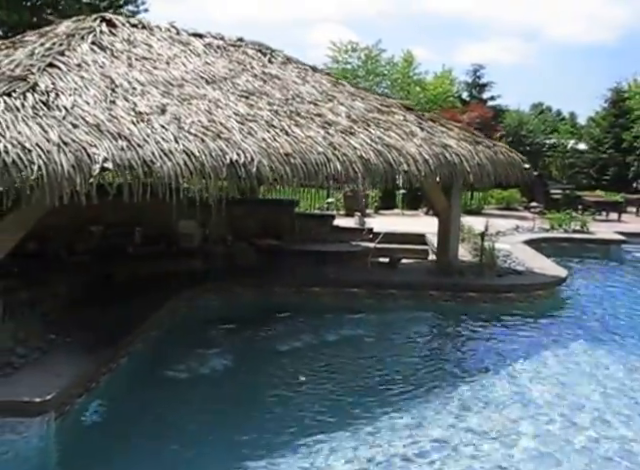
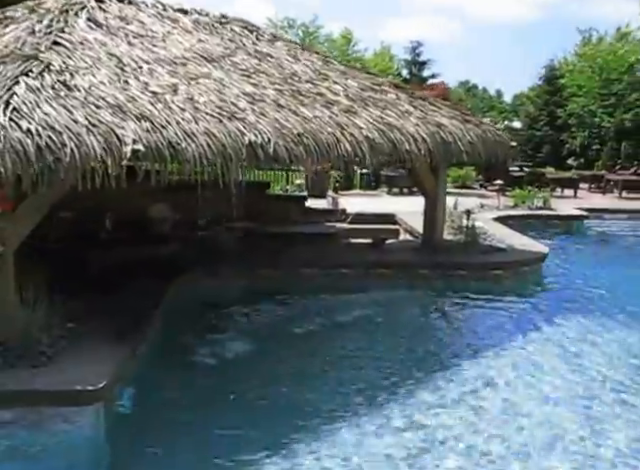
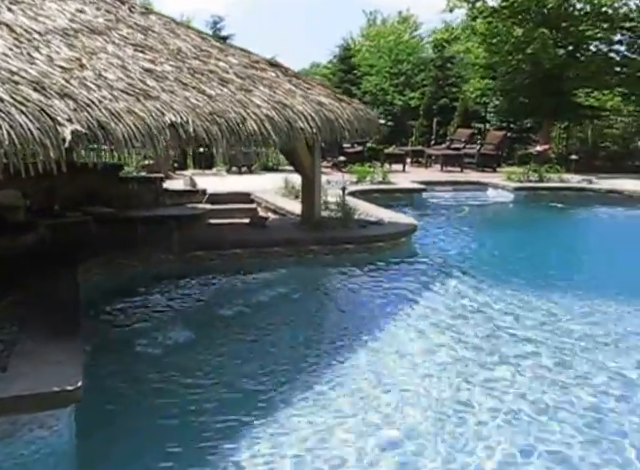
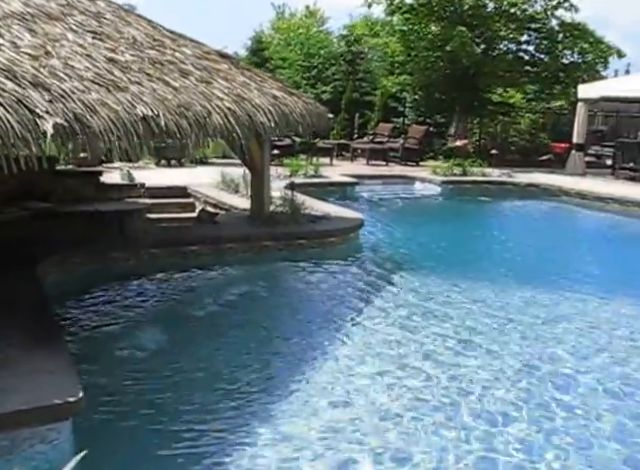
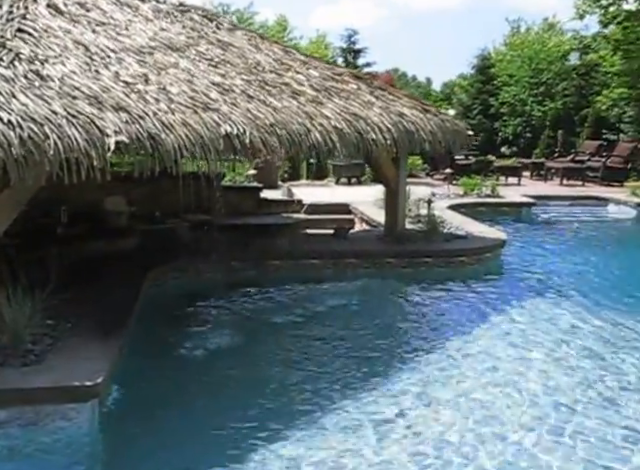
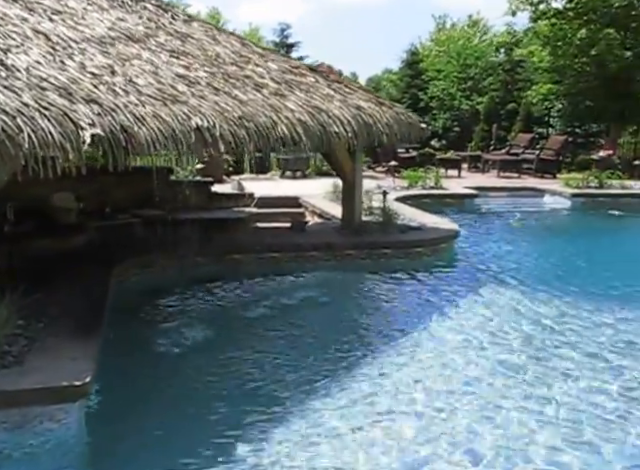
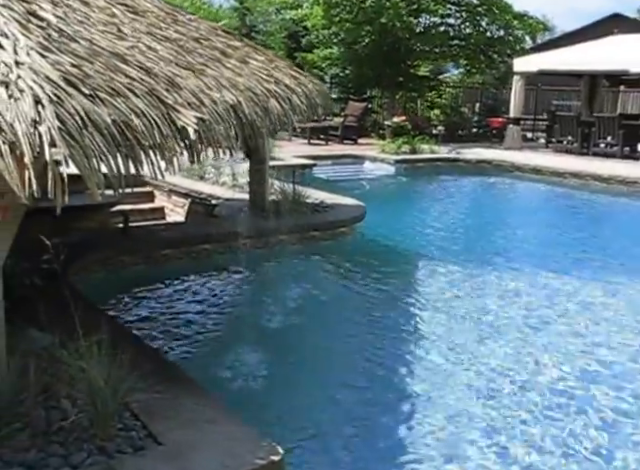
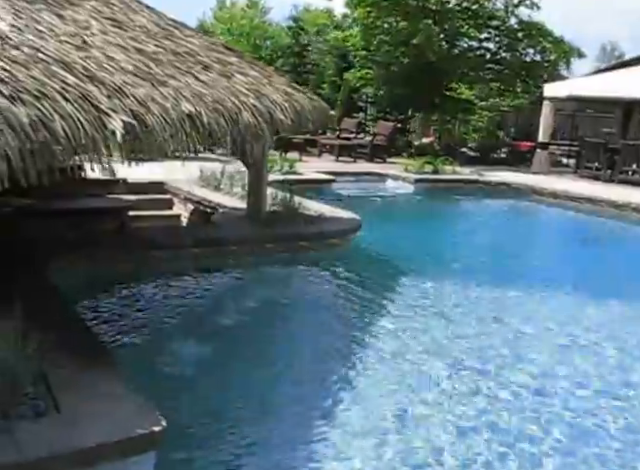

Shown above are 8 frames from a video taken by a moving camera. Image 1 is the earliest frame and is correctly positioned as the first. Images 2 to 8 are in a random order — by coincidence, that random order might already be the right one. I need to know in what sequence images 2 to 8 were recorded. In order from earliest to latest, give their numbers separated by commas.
2, 5, 6, 3, 4, 8, 7
